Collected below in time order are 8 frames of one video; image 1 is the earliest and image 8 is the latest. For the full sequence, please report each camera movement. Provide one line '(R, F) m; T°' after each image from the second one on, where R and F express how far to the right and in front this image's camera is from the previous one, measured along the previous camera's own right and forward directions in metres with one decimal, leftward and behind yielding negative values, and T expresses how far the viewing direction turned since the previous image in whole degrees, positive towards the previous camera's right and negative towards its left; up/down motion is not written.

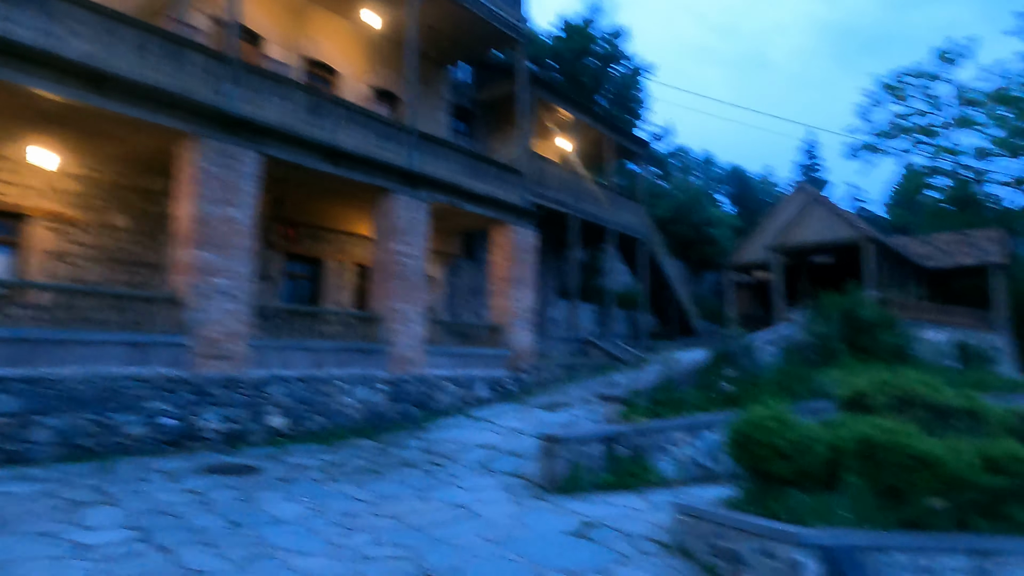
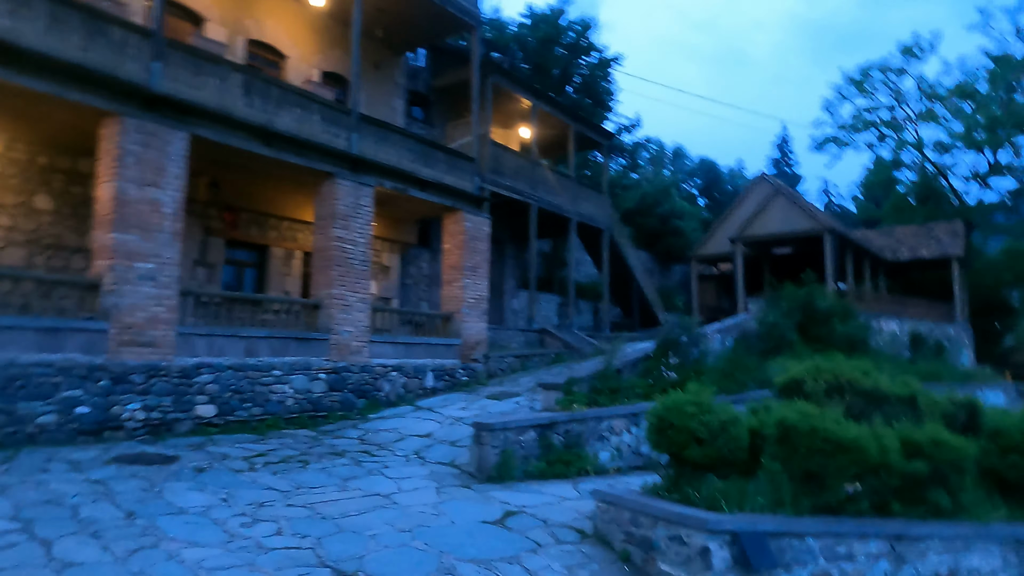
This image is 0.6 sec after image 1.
(+0.6, +0.2) m; +2°
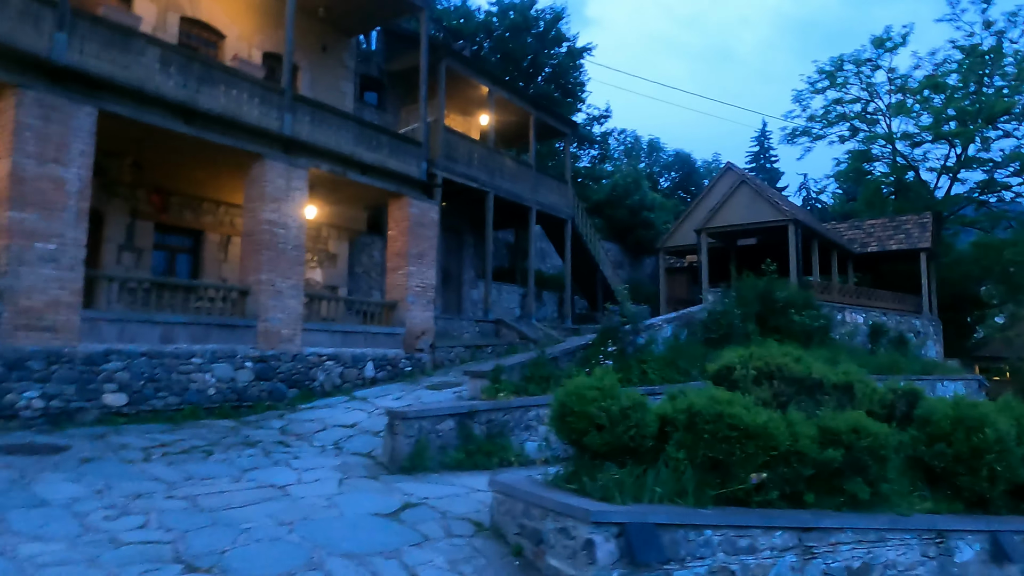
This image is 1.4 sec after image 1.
(+0.8, +0.4) m; +1°
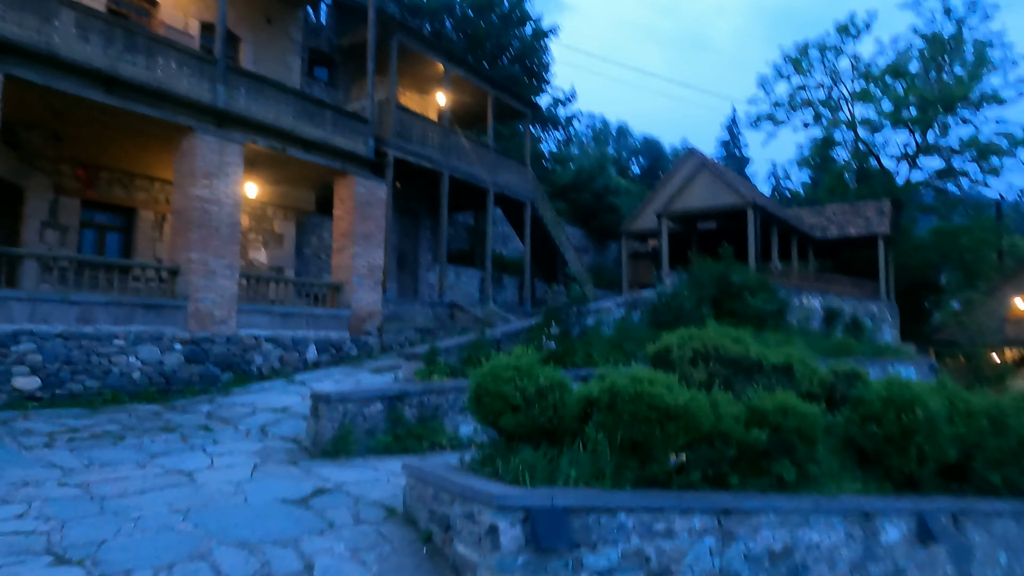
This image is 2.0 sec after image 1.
(+0.5, +0.3) m; +2°
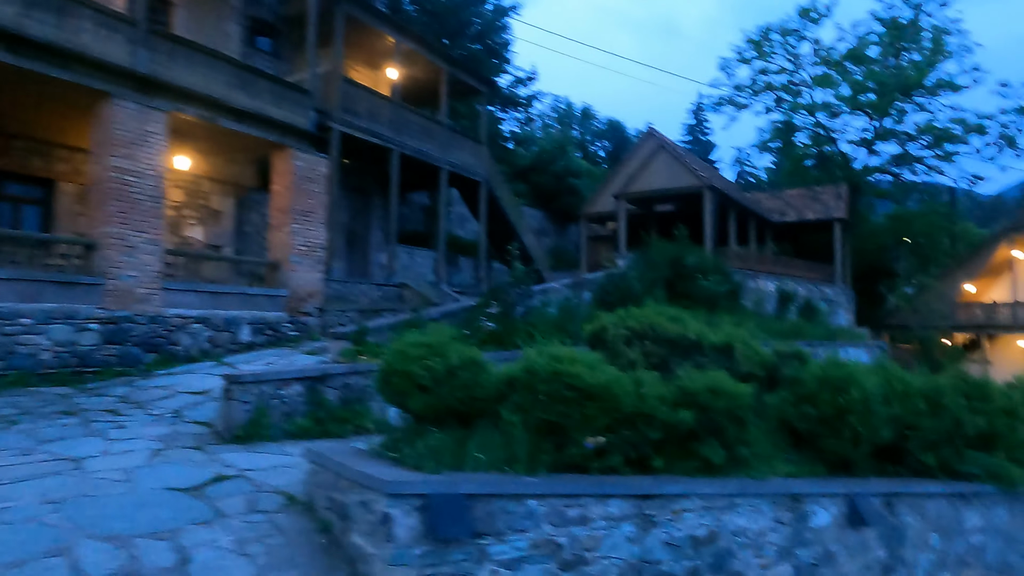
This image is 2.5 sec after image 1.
(+0.5, +0.4) m; +2°
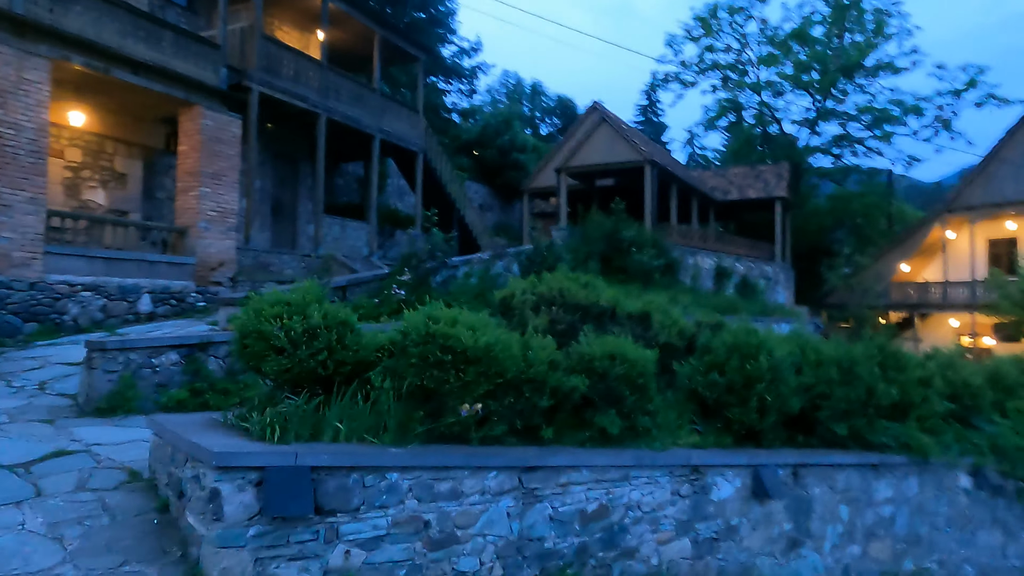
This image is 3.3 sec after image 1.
(+0.6, +0.5) m; +4°
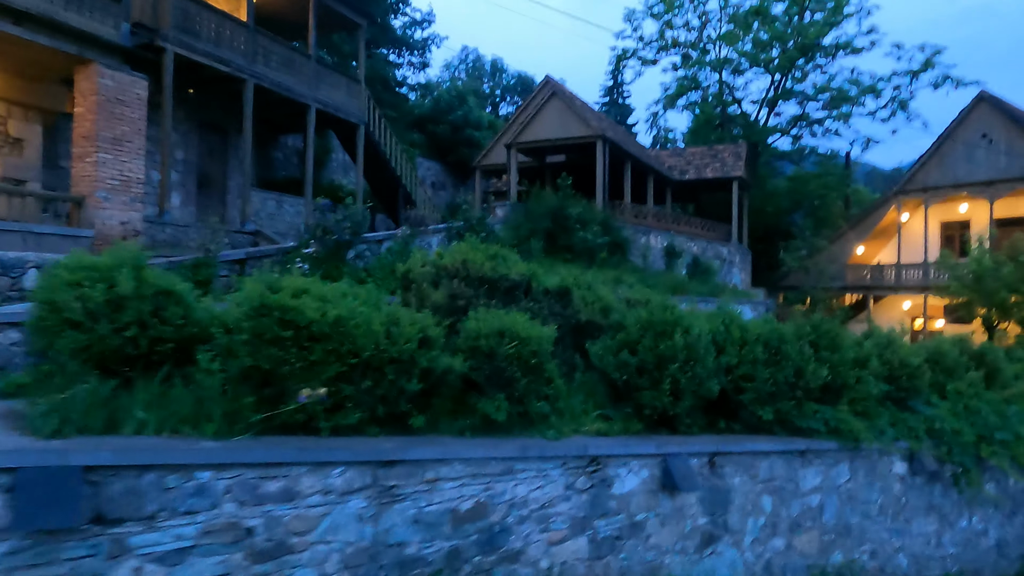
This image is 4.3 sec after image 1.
(+0.7, +0.7) m; +2°
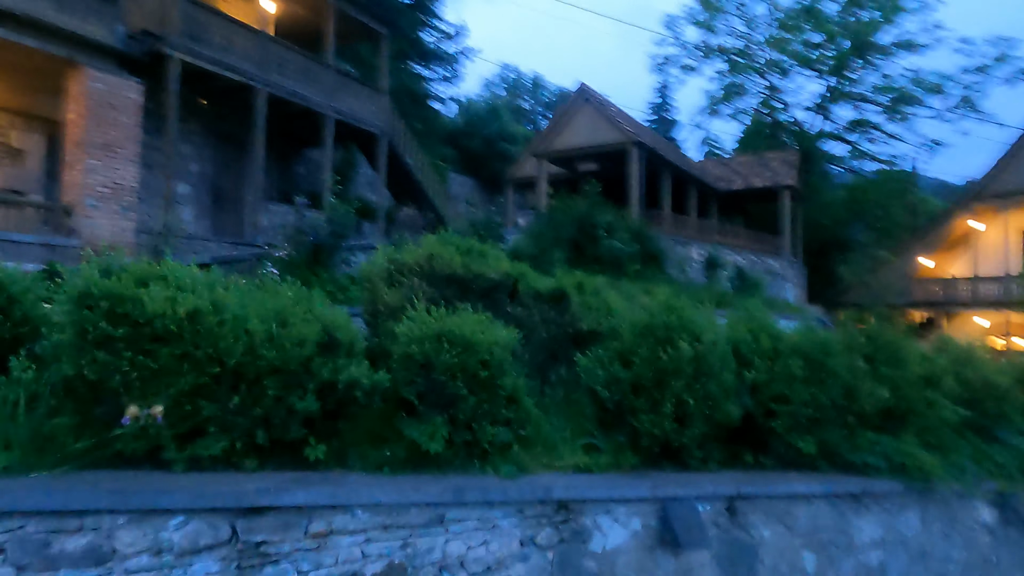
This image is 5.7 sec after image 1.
(+0.6, +1.2) m; -4°
